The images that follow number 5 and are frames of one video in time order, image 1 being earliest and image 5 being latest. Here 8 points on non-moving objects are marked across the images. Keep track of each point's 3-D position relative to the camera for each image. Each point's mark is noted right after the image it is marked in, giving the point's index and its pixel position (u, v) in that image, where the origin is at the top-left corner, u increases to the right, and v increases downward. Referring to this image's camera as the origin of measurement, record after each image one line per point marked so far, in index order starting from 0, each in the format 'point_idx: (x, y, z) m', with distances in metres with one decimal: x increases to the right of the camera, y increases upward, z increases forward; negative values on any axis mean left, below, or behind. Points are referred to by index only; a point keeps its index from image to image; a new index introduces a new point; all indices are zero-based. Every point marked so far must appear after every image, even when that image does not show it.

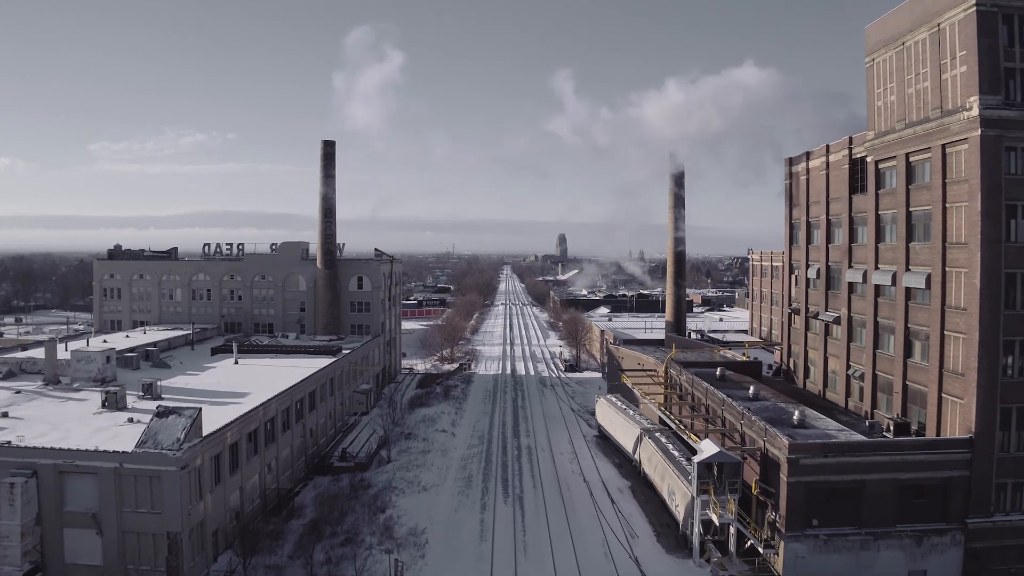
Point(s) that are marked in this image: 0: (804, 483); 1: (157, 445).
0: (+8.2, -5.5, +17.0) m
1: (-10.0, -4.5, +17.2) m
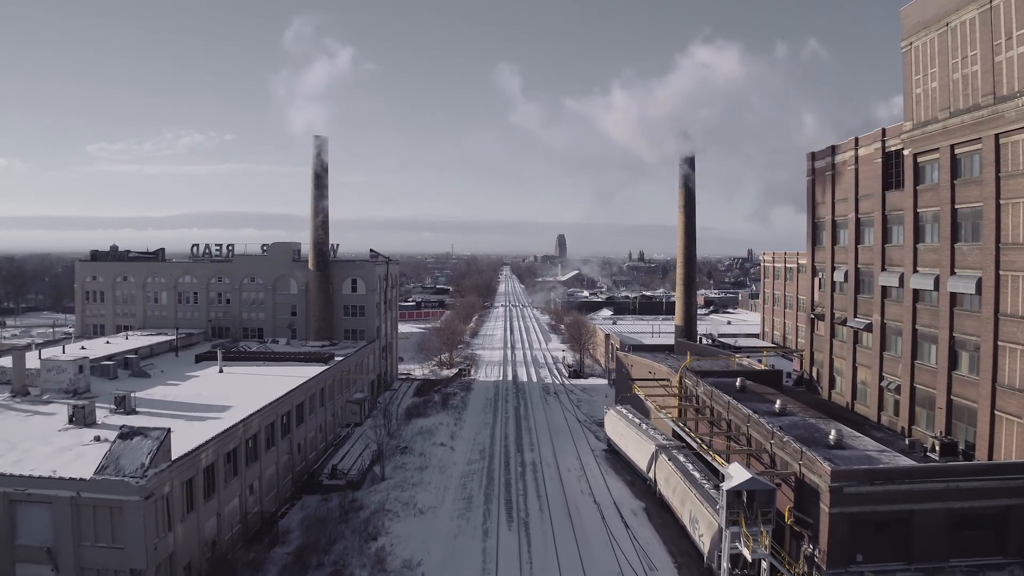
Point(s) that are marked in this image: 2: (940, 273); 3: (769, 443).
0: (+8.3, -5.6, +15.1) m
1: (-9.9, -4.6, +15.3) m
2: (+13.4, +0.5, +19.1) m
3: (+7.7, -4.6, +18.2) m
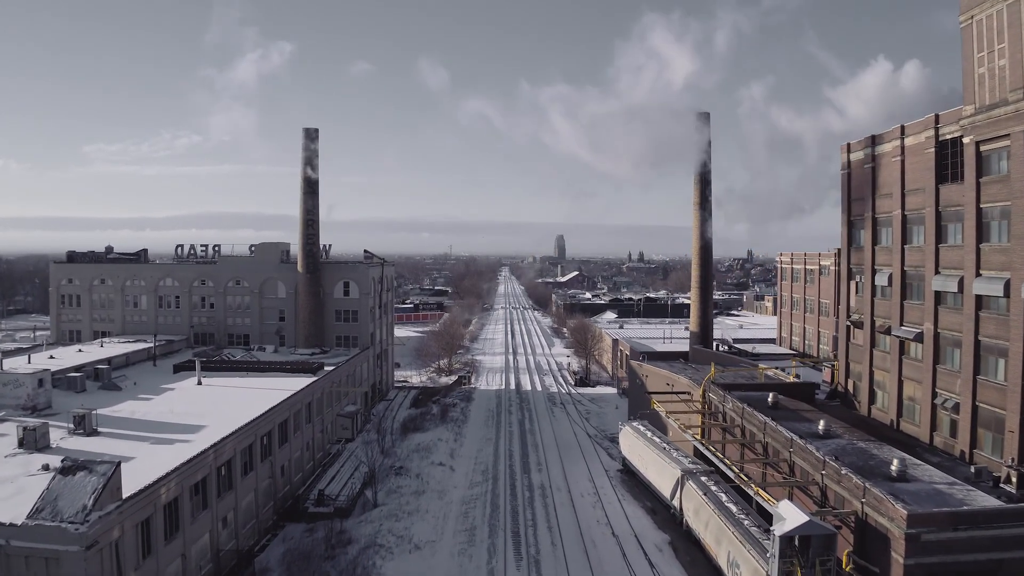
0: (+8.6, -5.8, +12.7) m
1: (-9.6, -4.8, +12.8) m
2: (+13.7, +0.3, +16.6) m
3: (+7.9, -4.8, +15.7) m
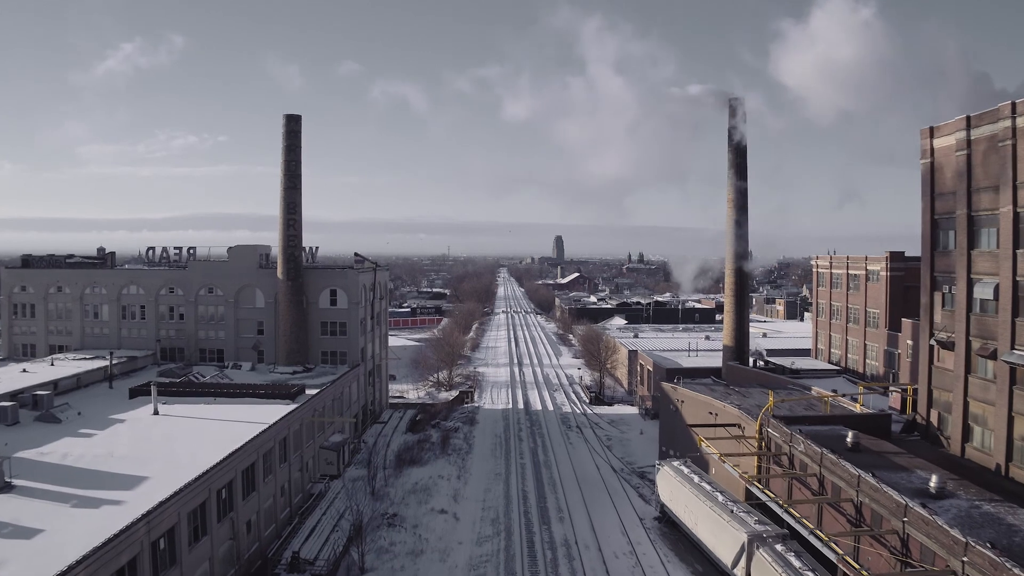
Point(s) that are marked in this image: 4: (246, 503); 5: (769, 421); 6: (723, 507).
0: (+9.2, -6.2, +8.6) m
1: (-9.0, -5.2, +8.6) m
2: (+14.3, -0.1, +12.6) m
3: (+8.5, -5.2, +11.6) m
4: (-8.0, -6.4, +18.3) m
5: (+8.0, -4.1, +19.0) m
6: (+6.0, -6.2, +17.2) m
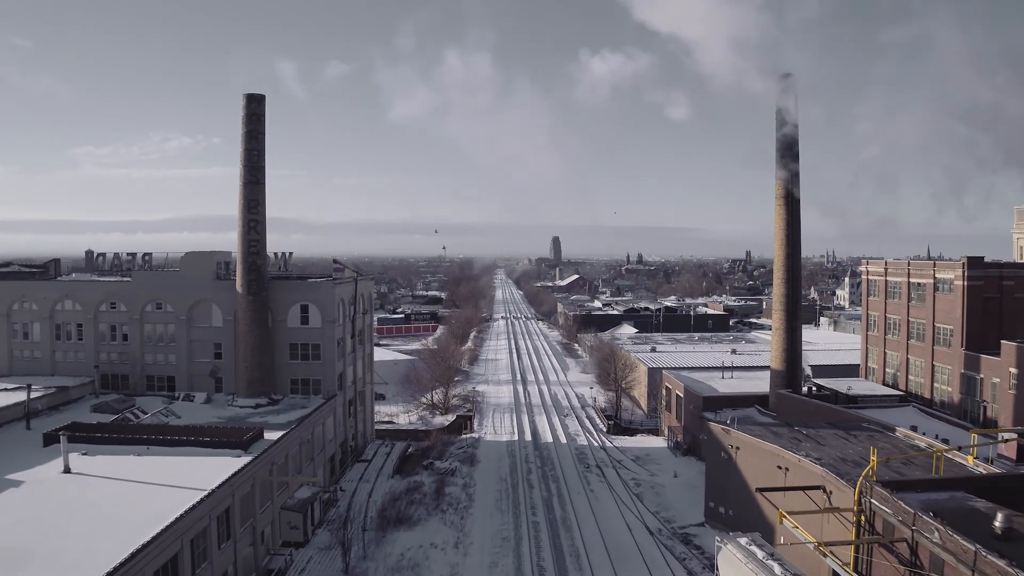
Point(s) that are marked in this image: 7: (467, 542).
0: (+9.7, -6.7, +3.6) m
1: (-8.6, -5.8, +3.6) m
2: (+14.7, -0.6, +7.7) m
3: (+9.0, -5.7, +6.7) m
4: (-7.6, -7.0, +13.3) m
5: (+8.4, -4.7, +14.1) m
6: (+6.4, -6.8, +12.3) m
7: (-1.4, -8.2, +19.6) m
